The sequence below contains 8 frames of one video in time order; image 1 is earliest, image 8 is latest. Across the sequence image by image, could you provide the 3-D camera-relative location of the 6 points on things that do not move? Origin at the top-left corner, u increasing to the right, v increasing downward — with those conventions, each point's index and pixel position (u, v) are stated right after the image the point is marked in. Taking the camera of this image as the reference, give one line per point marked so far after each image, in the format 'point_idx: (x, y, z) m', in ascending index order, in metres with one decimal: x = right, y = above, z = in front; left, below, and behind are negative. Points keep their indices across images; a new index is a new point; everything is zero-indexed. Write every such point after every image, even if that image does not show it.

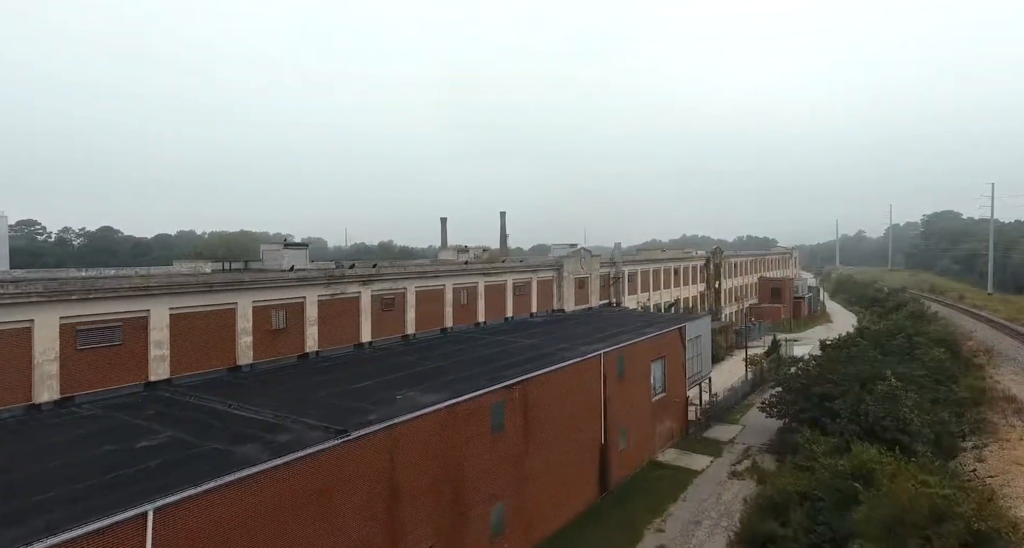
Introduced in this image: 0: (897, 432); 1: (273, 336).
0: (+11.2, -4.6, +18.9) m
1: (-6.8, -1.8, +18.3) m
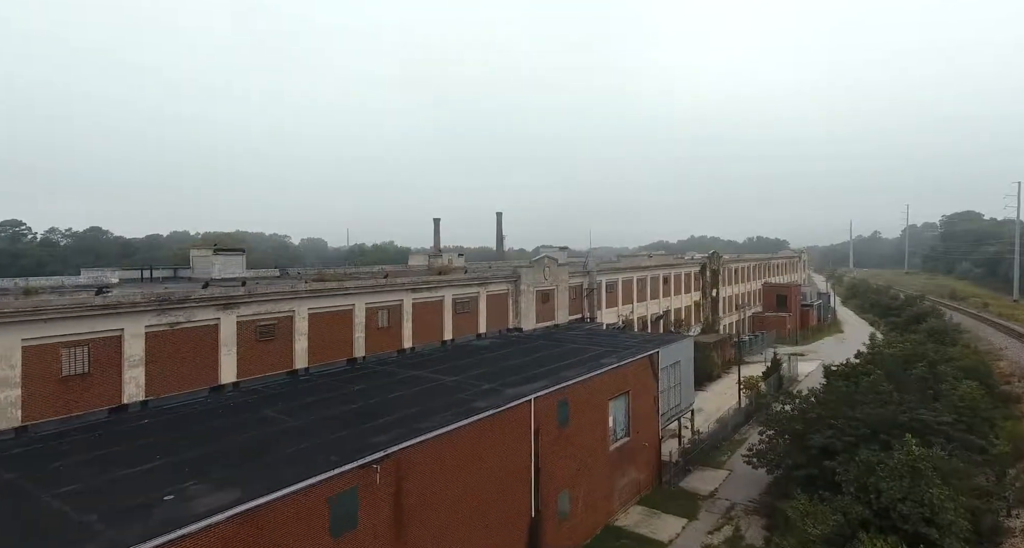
0: (+8.7, -5.2, +13.8) m
1: (-9.3, -2.3, +13.5) m
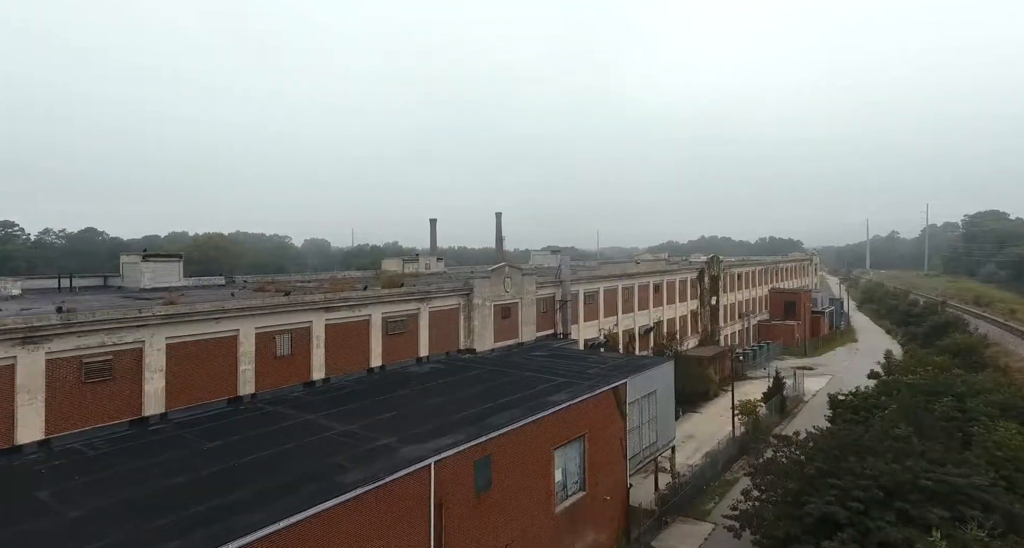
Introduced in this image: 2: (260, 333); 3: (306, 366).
0: (+6.5, -5.7, +9.5) m
1: (-11.5, -2.8, +9.6) m
2: (-6.8, -1.6, +17.5) m
3: (-6.0, -2.7, +18.7) m
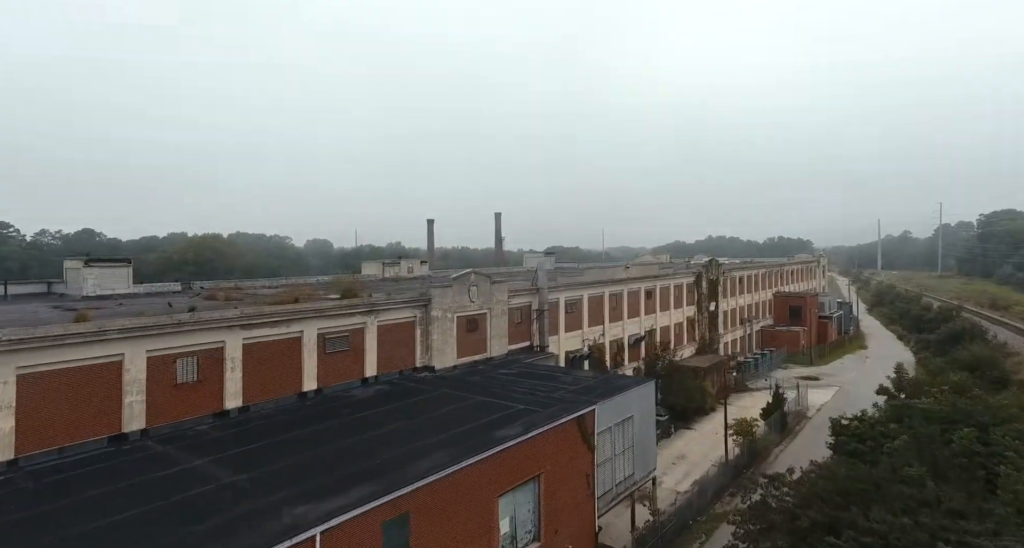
0: (+5.0, -6.0, +6.8) m
1: (-13.0, -3.1, +7.1) m
2: (-8.2, -1.9, +14.9) m
3: (-7.3, -3.0, +16.1) m
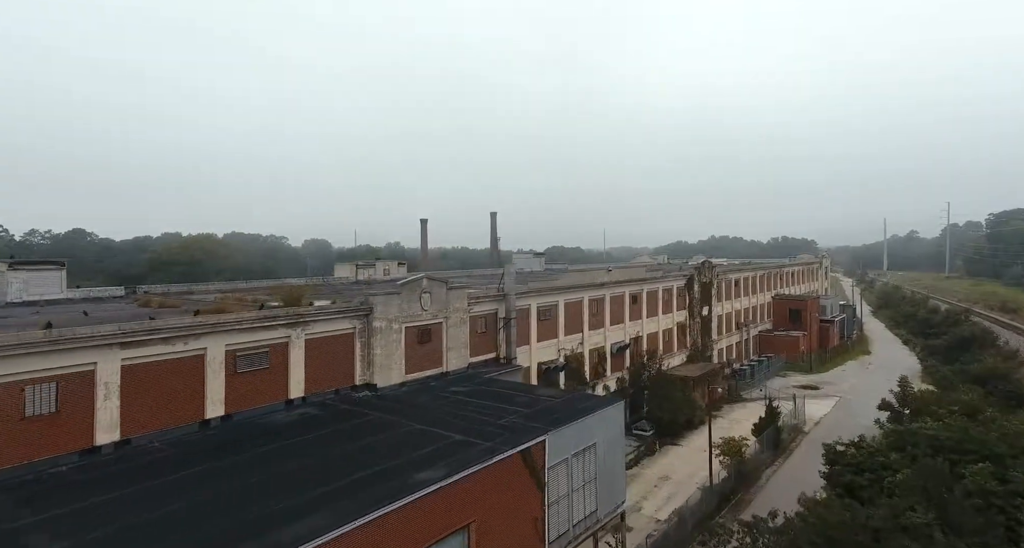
0: (+3.4, -6.2, +4.1) m
1: (-14.6, -3.3, +4.6) m
2: (-9.7, -2.1, +12.3) m
3: (-8.9, -3.2, +13.6) m
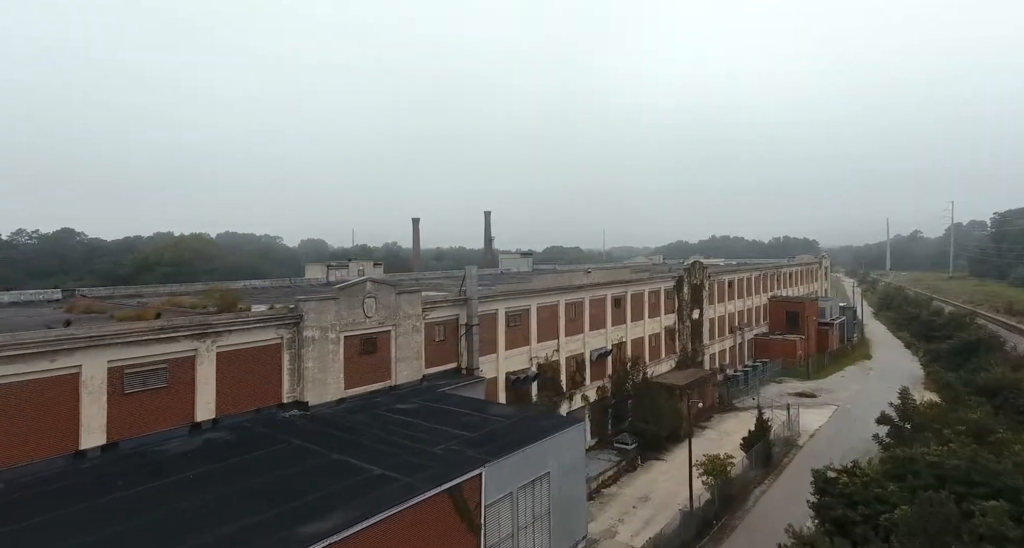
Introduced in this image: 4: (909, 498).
0: (+1.9, -6.3, +1.8) m
1: (-16.1, -3.4, +2.3) m
2: (-11.2, -2.2, +10.1) m
3: (-10.3, -3.2, +11.3) m
4: (+9.1, -5.1, +14.9) m
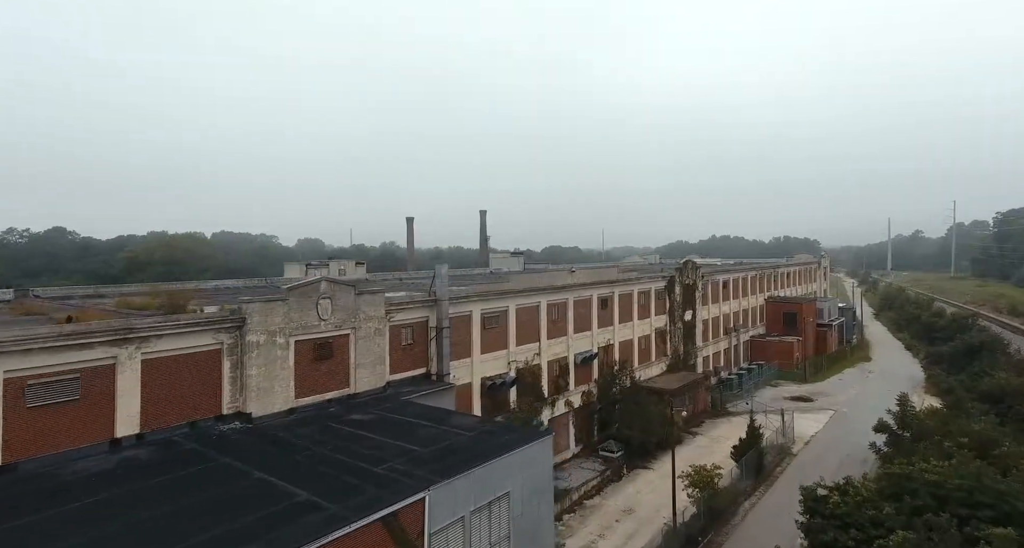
0: (+0.9, -6.3, +0.4) m
1: (-17.1, -3.4, +0.9) m
2: (-12.1, -2.1, +8.7) m
3: (-11.3, -3.2, +9.9) m
4: (+8.1, -5.1, +13.4) m
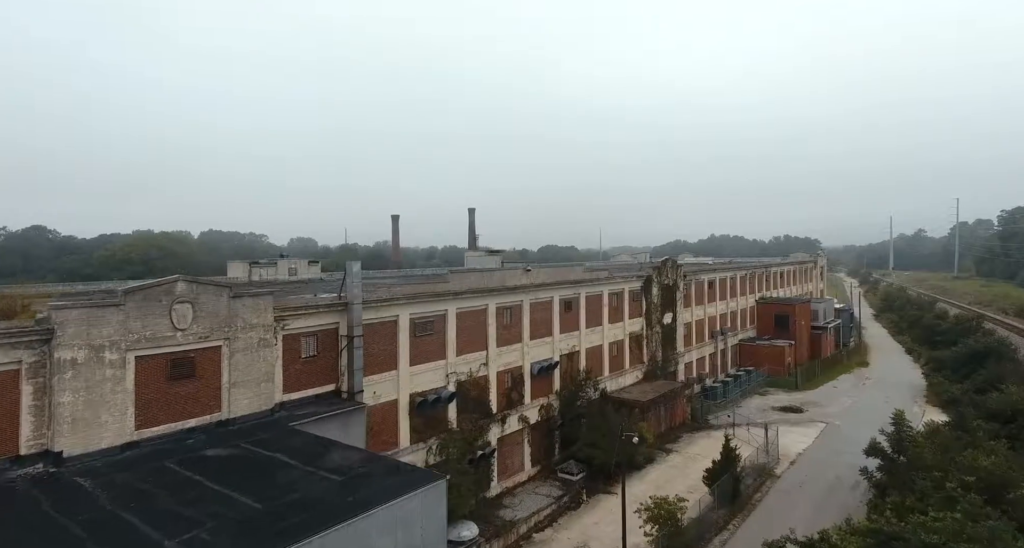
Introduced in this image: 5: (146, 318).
0: (-1.3, -6.3, -3.0) m
1: (-19.4, -3.4, -2.4) m
2: (-14.4, -2.1, +5.3) m
3: (-13.5, -3.2, +6.5) m
4: (+5.9, -5.0, +10.0) m
5: (-7.9, -1.0, +14.2) m
